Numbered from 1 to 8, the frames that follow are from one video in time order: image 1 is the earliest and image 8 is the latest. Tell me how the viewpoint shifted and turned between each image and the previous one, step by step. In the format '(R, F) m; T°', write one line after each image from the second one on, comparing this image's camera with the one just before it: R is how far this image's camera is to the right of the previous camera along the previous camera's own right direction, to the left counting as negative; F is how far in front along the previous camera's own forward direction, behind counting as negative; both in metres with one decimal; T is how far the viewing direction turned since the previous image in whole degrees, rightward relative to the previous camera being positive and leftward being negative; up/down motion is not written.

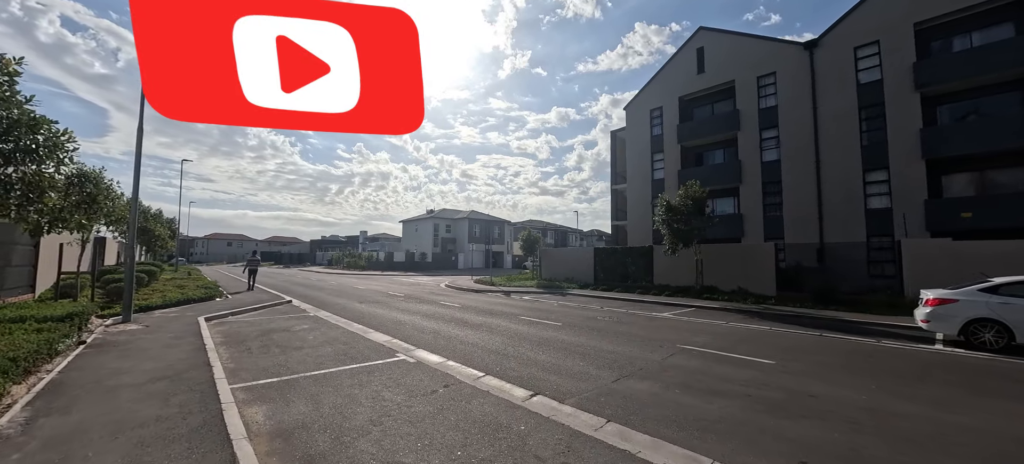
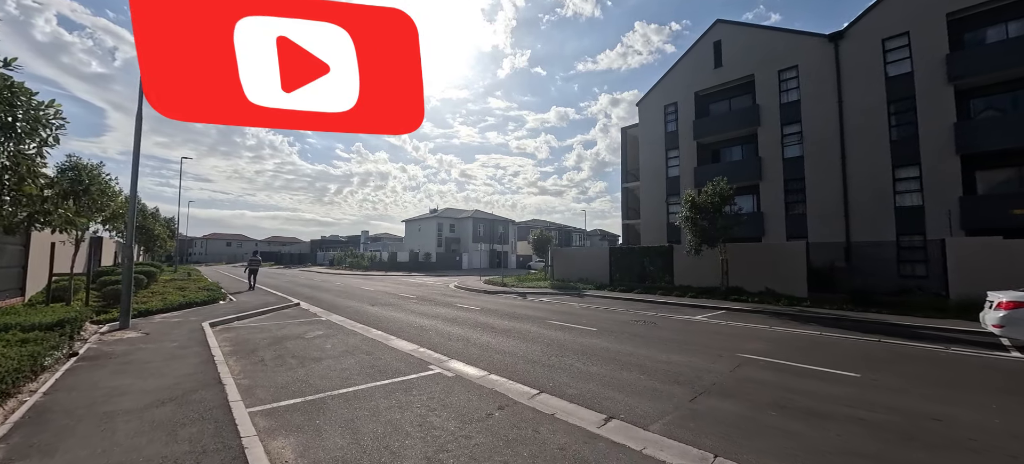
(-0.9, +0.9) m; 0°
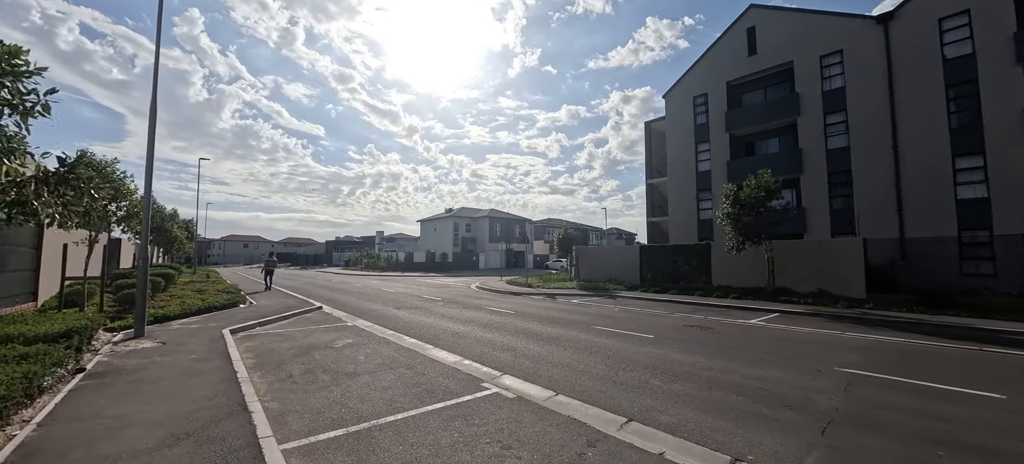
(-0.8, +1.0) m; -2°
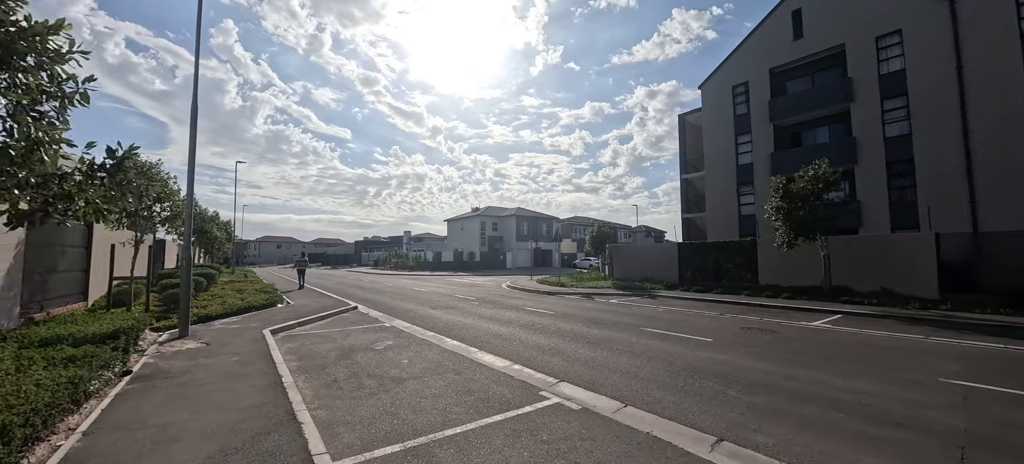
(-0.5, +0.5) m; -3°
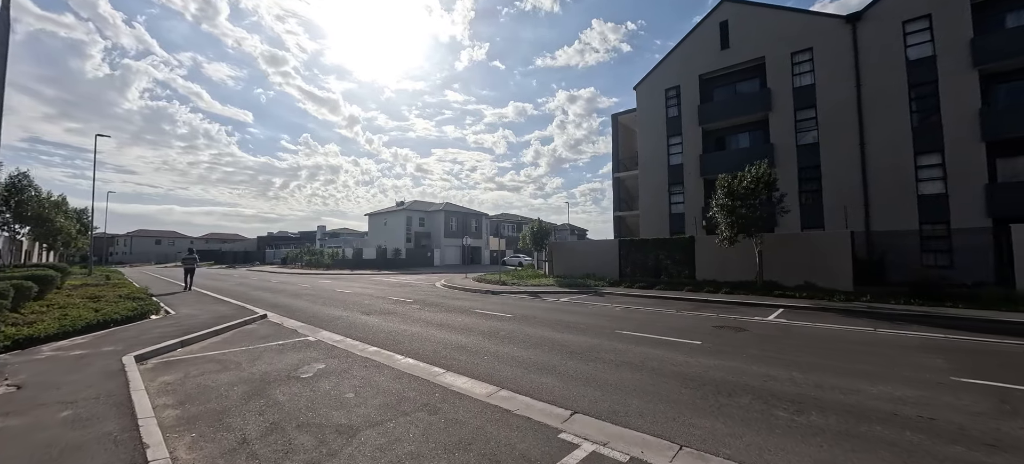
(-0.9, +1.6) m; +11°
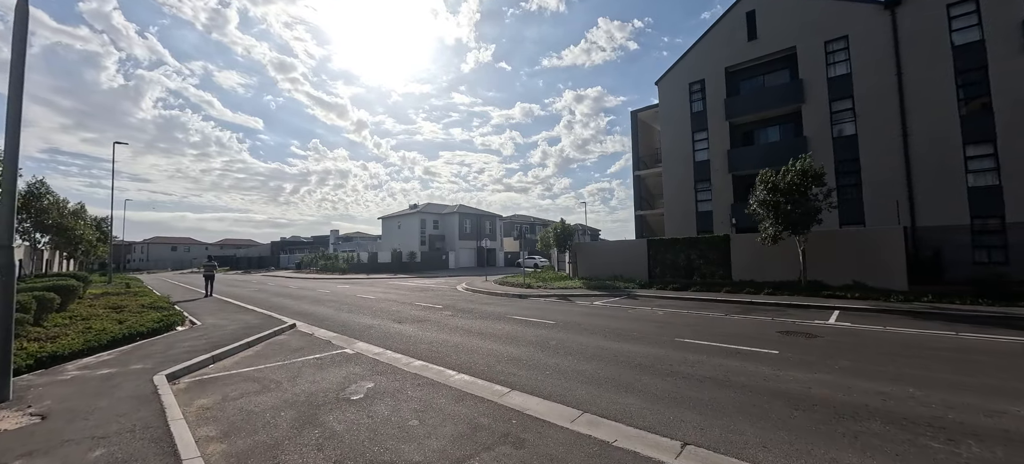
(-0.9, +0.6) m; -1°
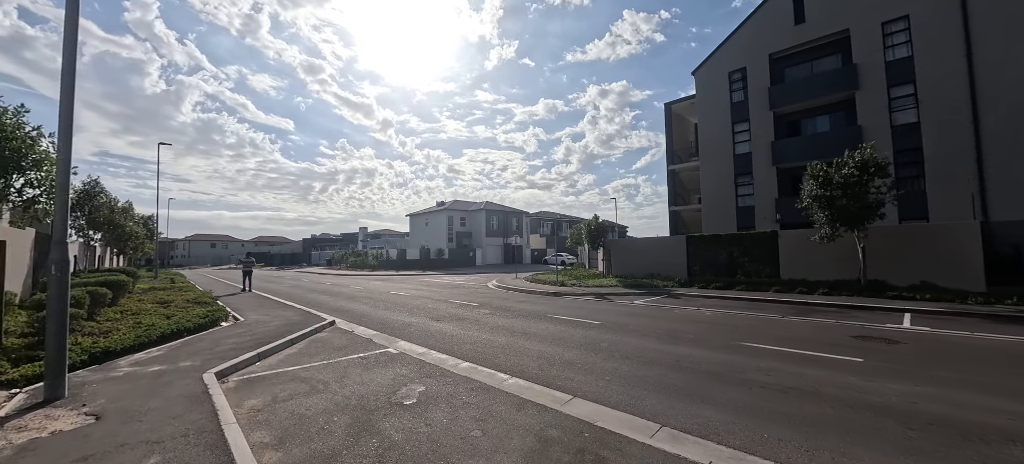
(-0.5, +0.4) m; -3°
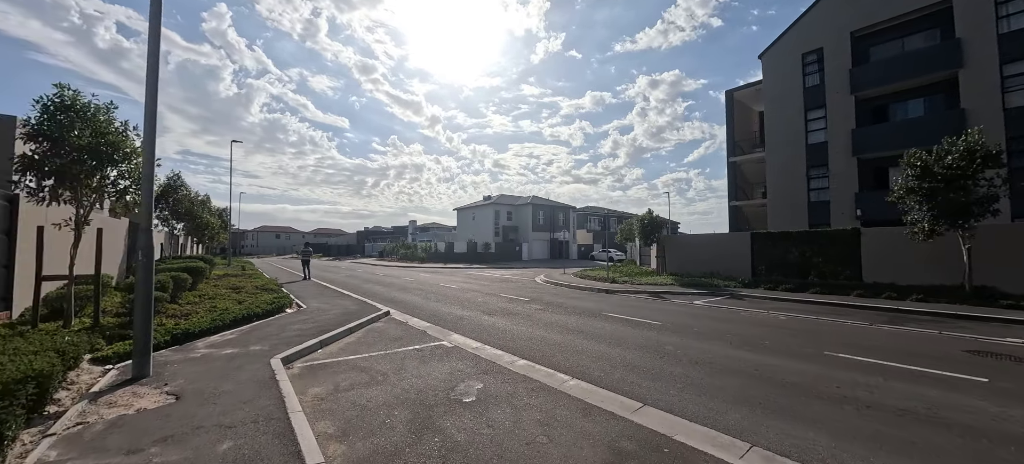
(-0.3, +0.3) m; -7°
